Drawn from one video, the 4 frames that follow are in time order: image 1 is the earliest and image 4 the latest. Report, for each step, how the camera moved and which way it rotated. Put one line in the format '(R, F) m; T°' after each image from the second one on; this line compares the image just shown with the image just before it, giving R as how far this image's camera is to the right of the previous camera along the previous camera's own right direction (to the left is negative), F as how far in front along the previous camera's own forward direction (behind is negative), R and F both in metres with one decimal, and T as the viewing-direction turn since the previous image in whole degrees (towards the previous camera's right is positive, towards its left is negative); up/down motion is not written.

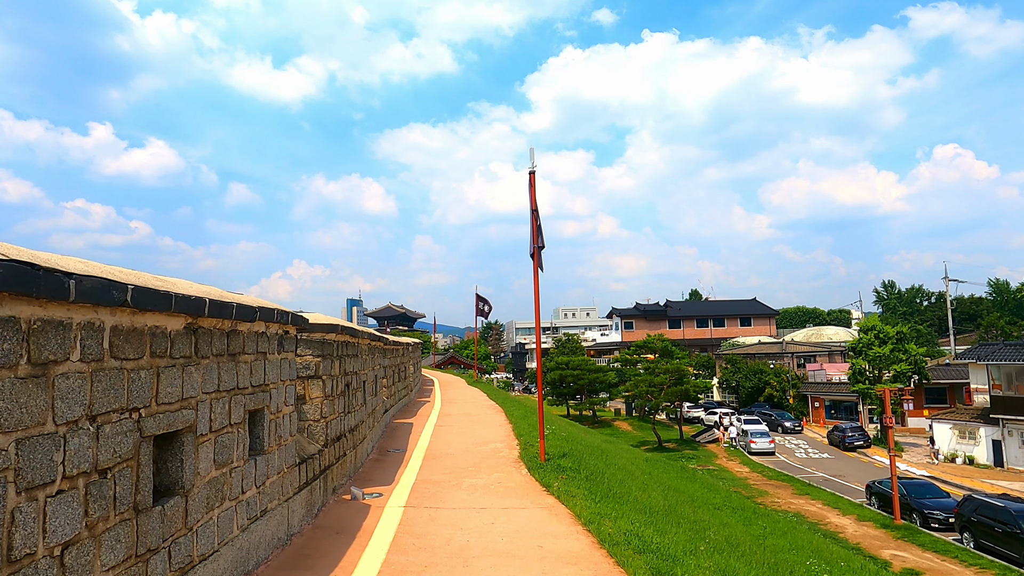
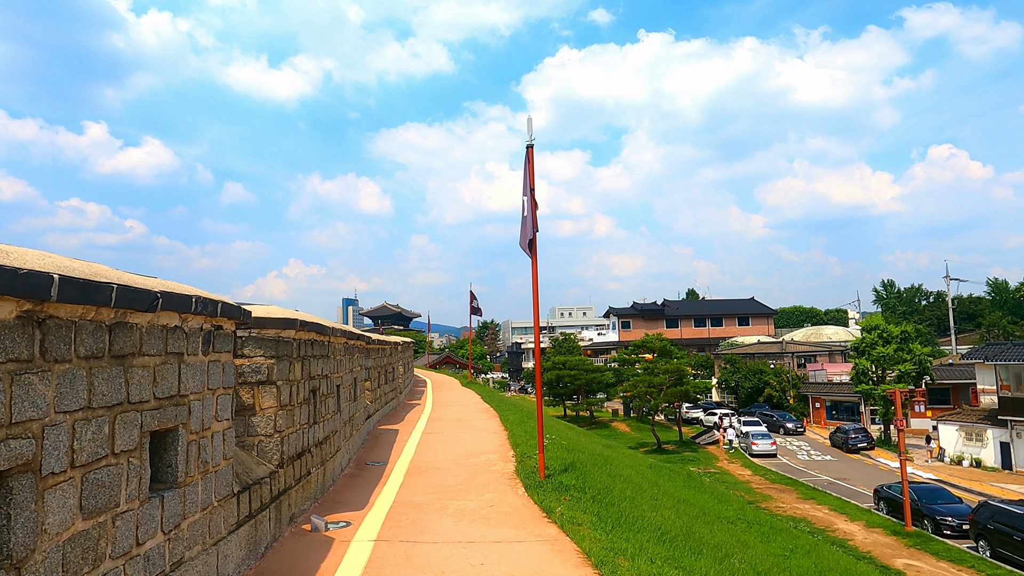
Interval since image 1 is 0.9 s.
(0.0, +0.9) m; 0°
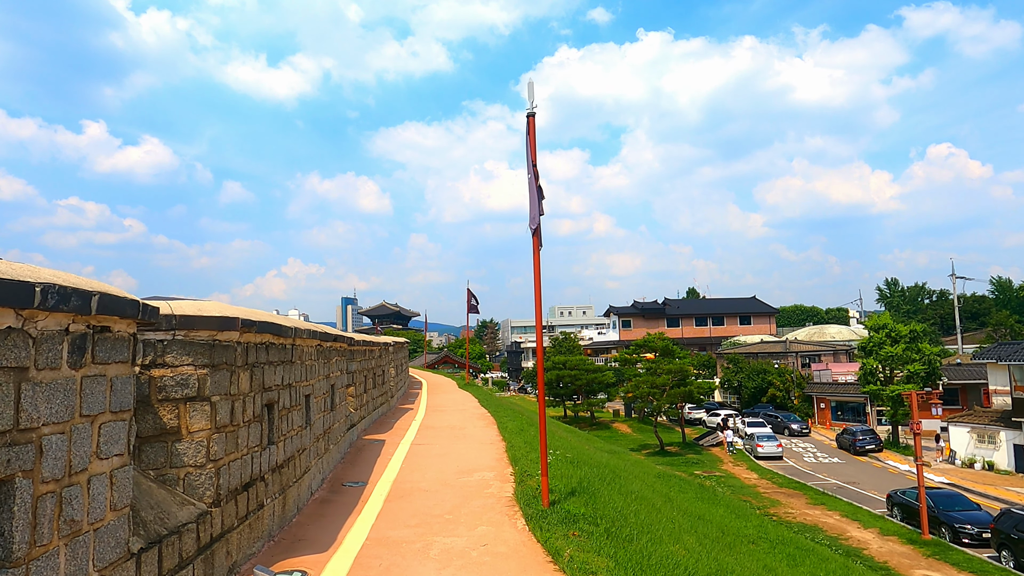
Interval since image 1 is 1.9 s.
(0.0, +0.9) m; 0°
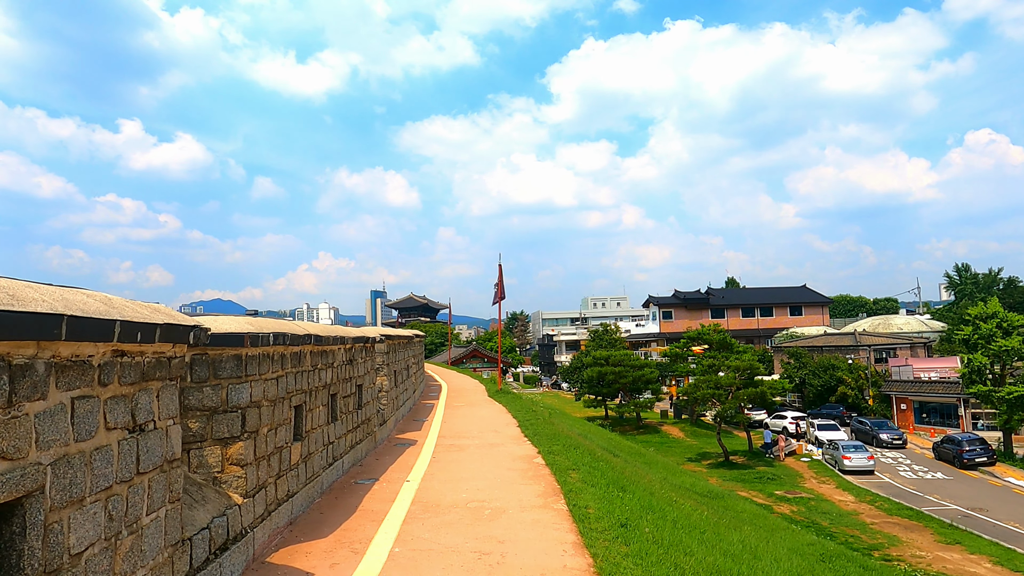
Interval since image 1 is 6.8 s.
(-0.5, +5.0) m; -3°
